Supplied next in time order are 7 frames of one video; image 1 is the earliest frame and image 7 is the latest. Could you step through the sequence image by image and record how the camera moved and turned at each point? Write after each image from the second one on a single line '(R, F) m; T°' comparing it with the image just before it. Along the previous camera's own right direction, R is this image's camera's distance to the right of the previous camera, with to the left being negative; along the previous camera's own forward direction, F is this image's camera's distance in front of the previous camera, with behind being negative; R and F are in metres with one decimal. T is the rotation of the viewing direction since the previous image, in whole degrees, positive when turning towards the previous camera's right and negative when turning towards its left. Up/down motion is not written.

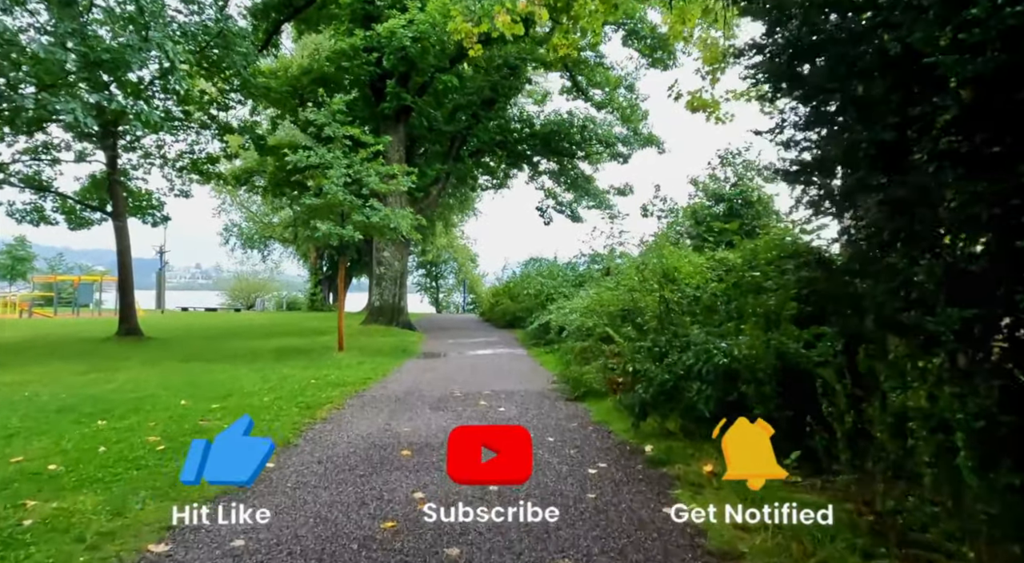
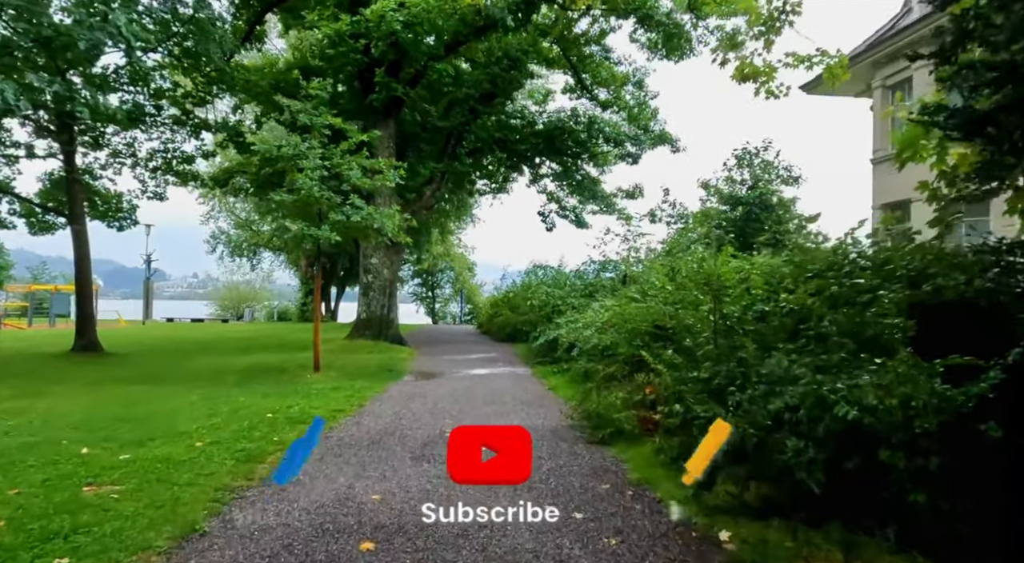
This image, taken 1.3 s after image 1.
(-0.1, +1.5) m; 0°
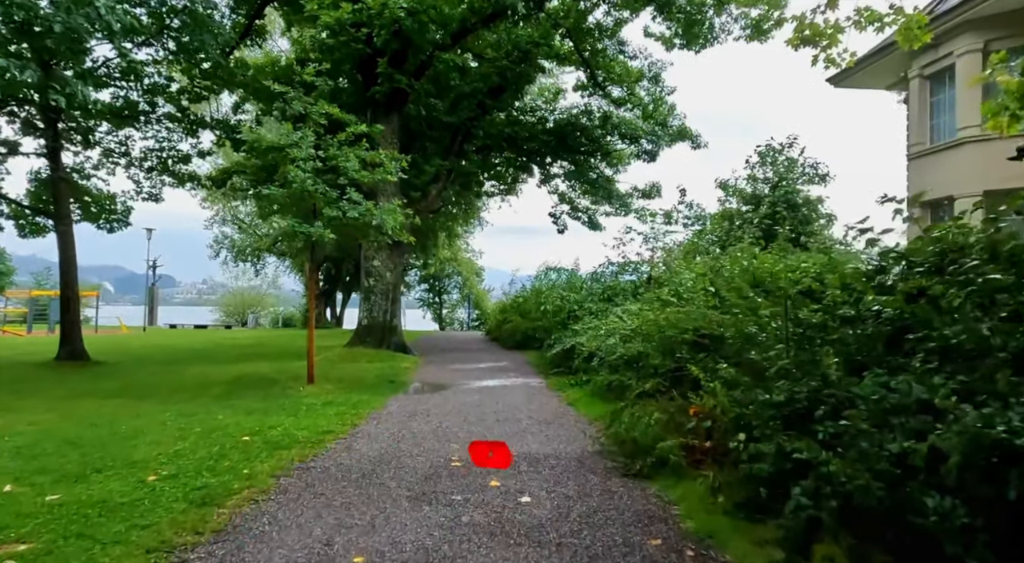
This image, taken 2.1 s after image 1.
(-0.1, +0.9) m; -1°
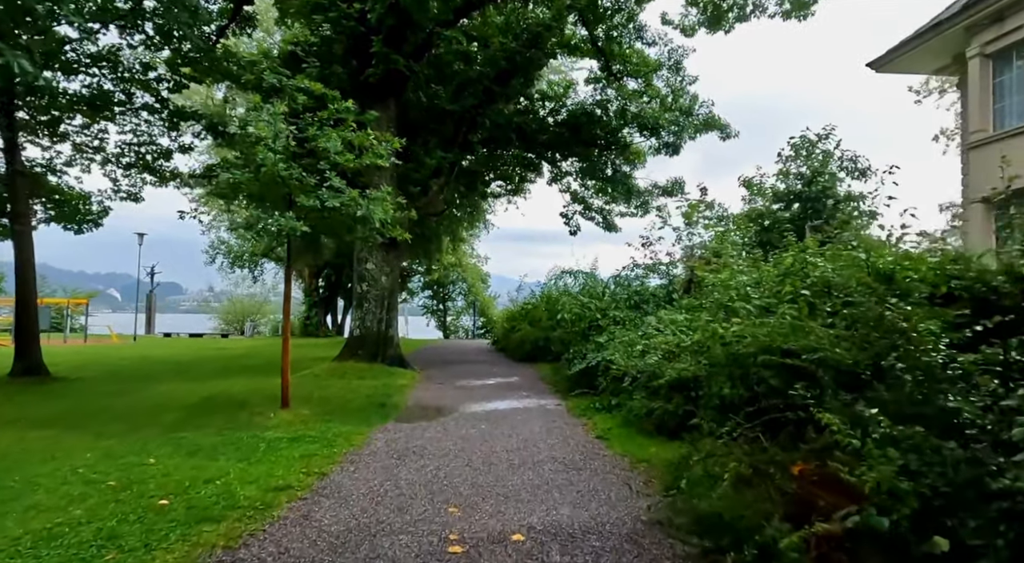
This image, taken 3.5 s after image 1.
(-0.1, +1.5) m; 0°
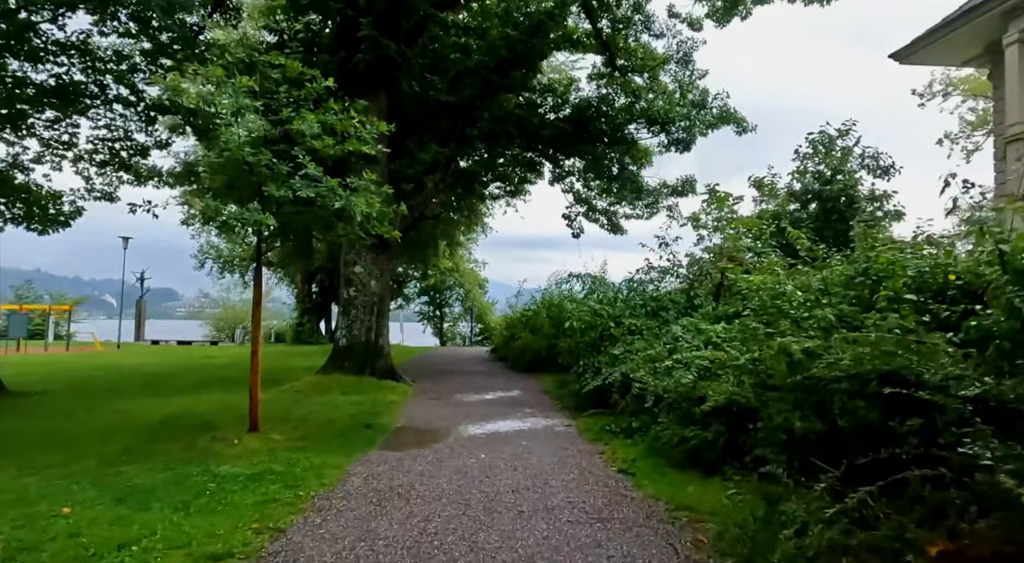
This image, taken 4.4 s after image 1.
(-0.1, +1.0) m; 0°
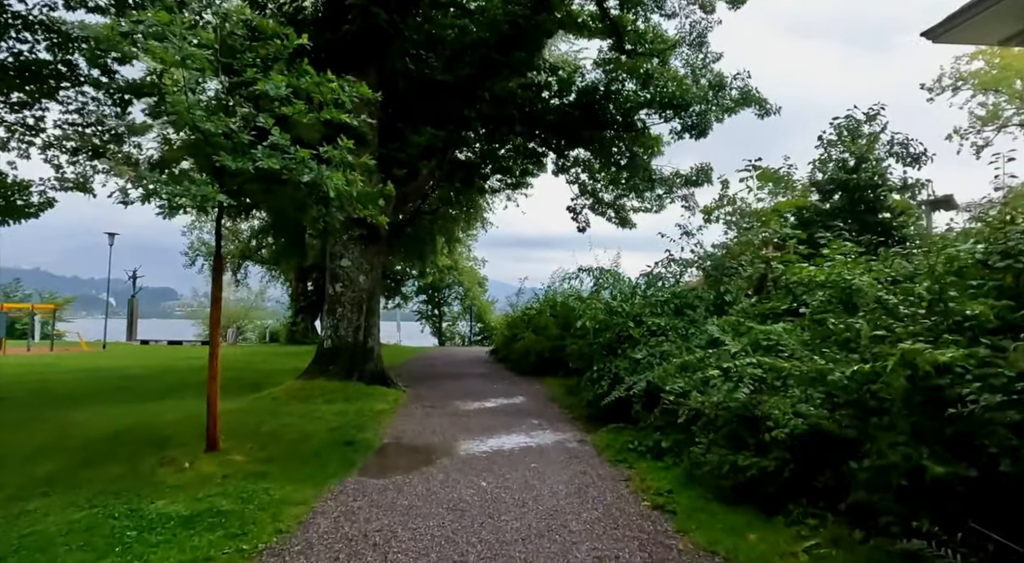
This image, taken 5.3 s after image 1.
(-0.1, +1.1) m; 0°
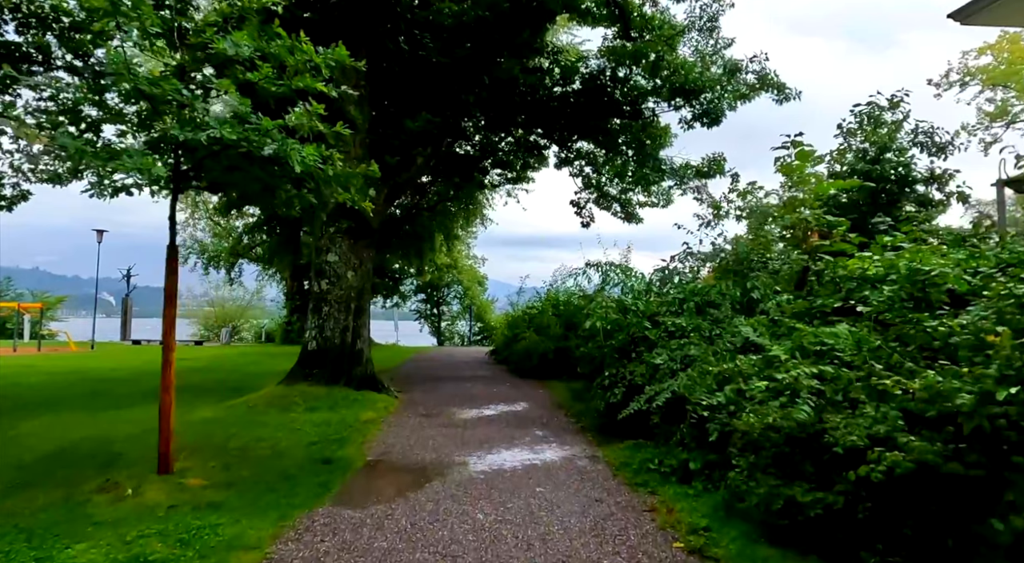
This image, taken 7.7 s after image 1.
(0.0, +0.8) m; 0°
